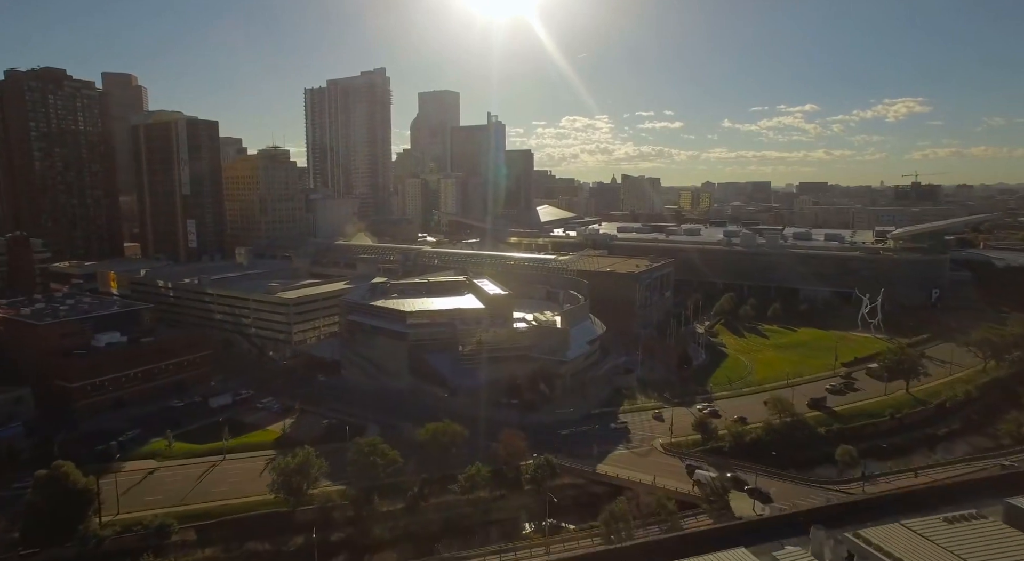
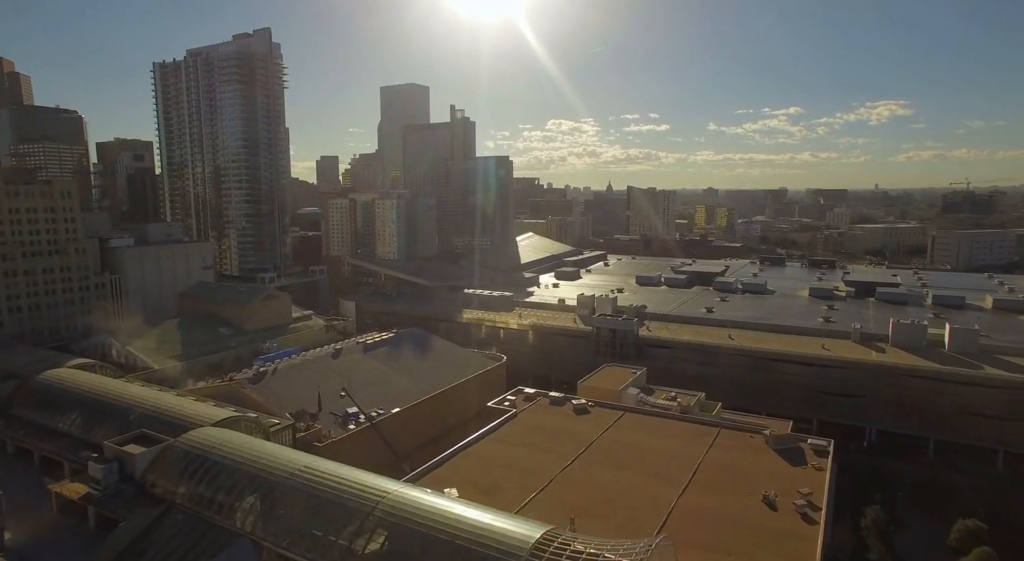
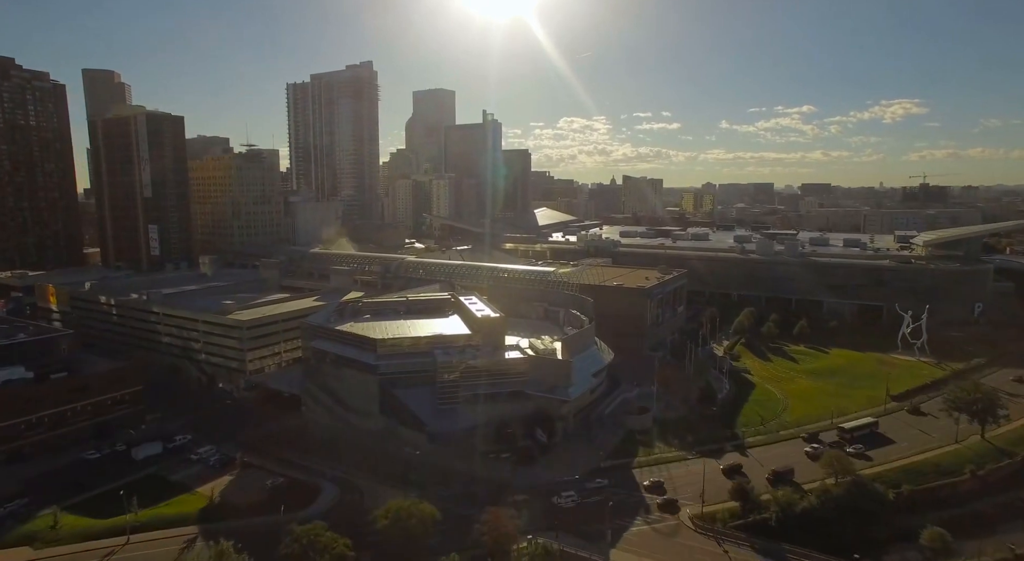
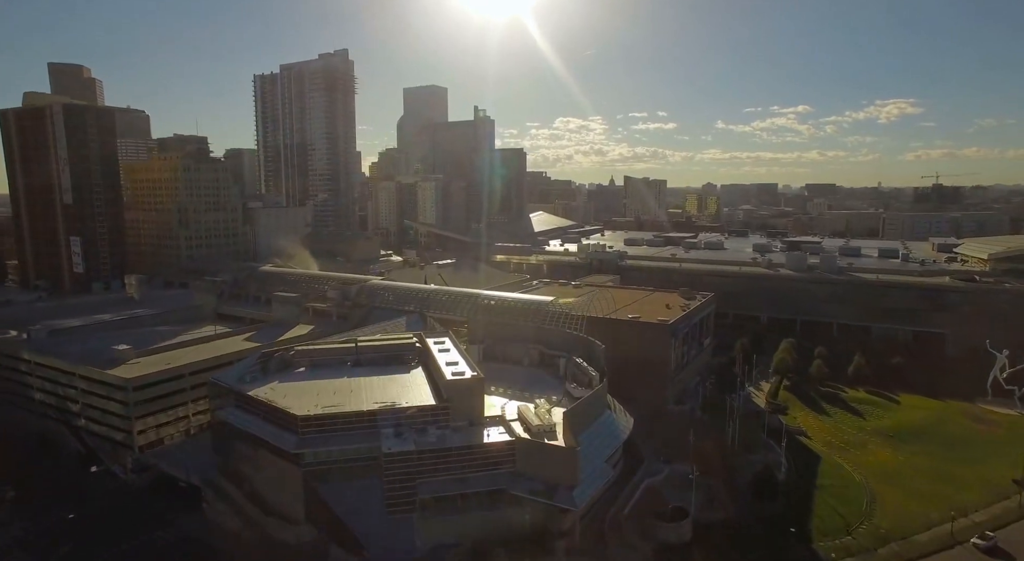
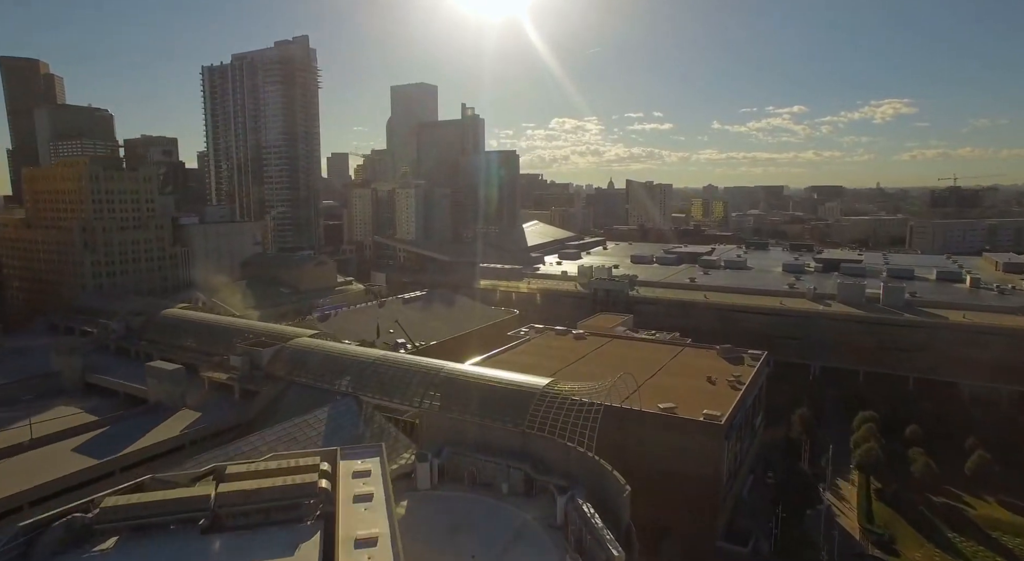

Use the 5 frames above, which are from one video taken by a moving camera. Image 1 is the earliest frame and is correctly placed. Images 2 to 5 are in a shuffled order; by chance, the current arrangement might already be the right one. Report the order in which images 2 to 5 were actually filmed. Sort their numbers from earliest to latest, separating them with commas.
3, 4, 5, 2
